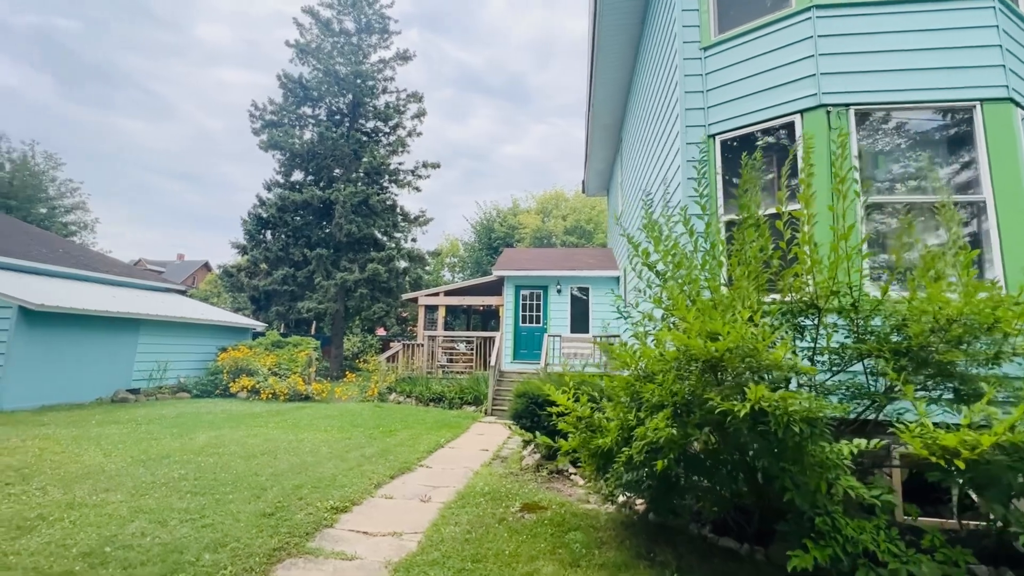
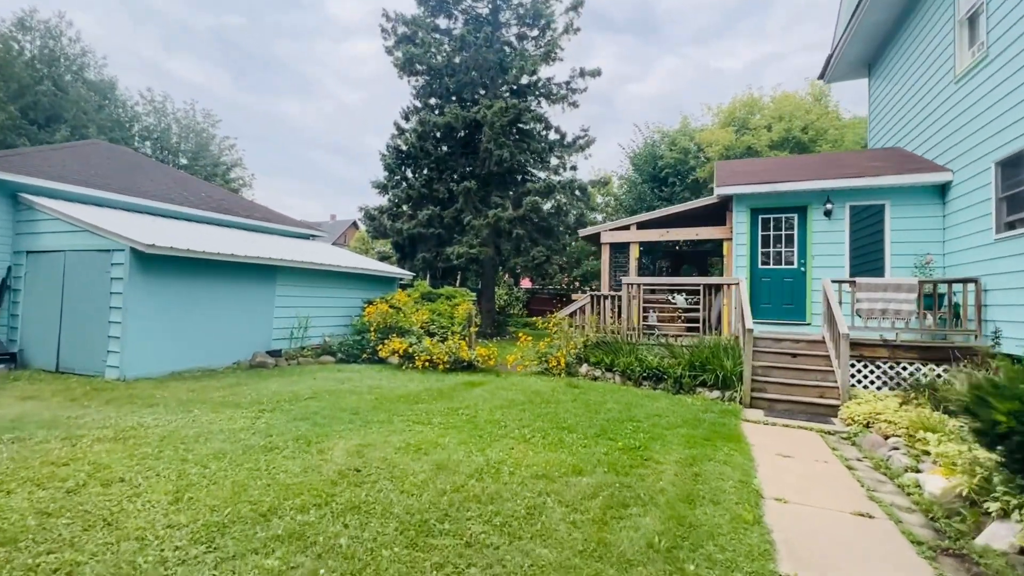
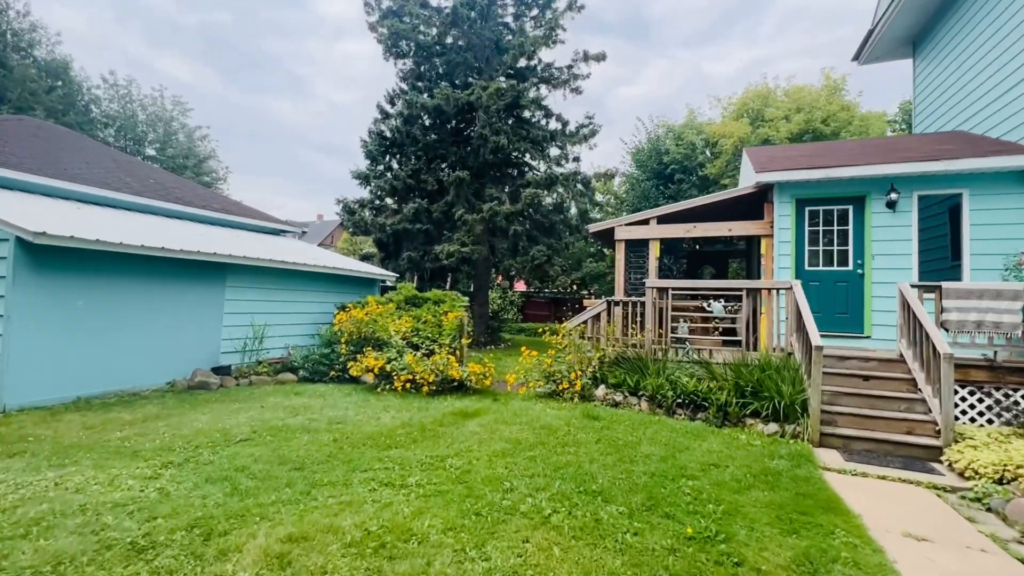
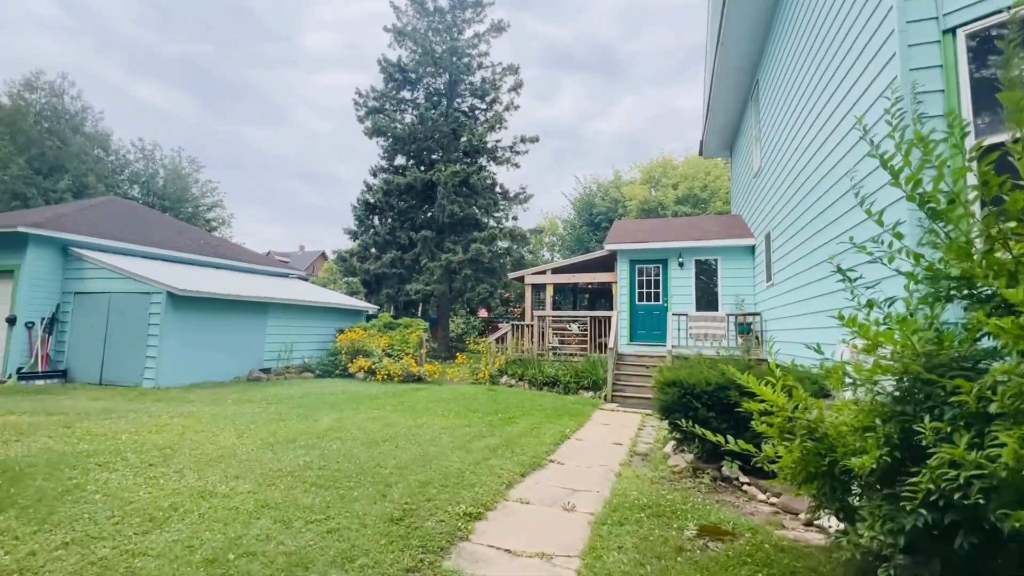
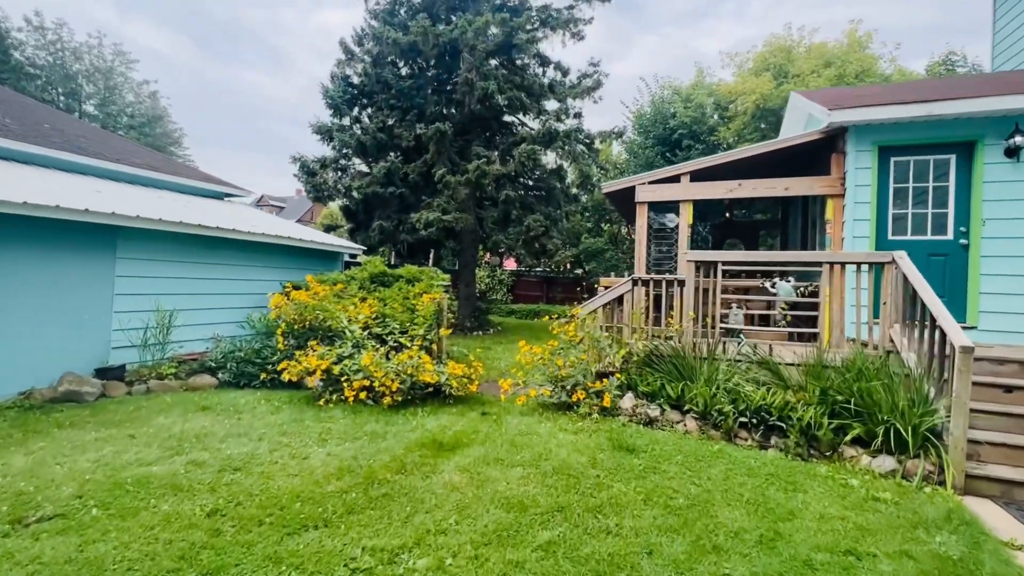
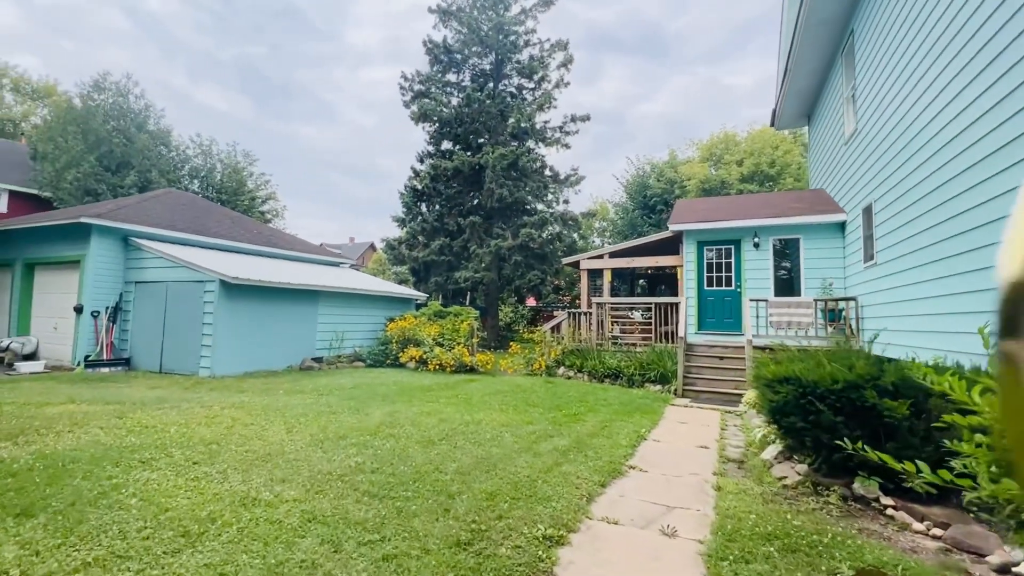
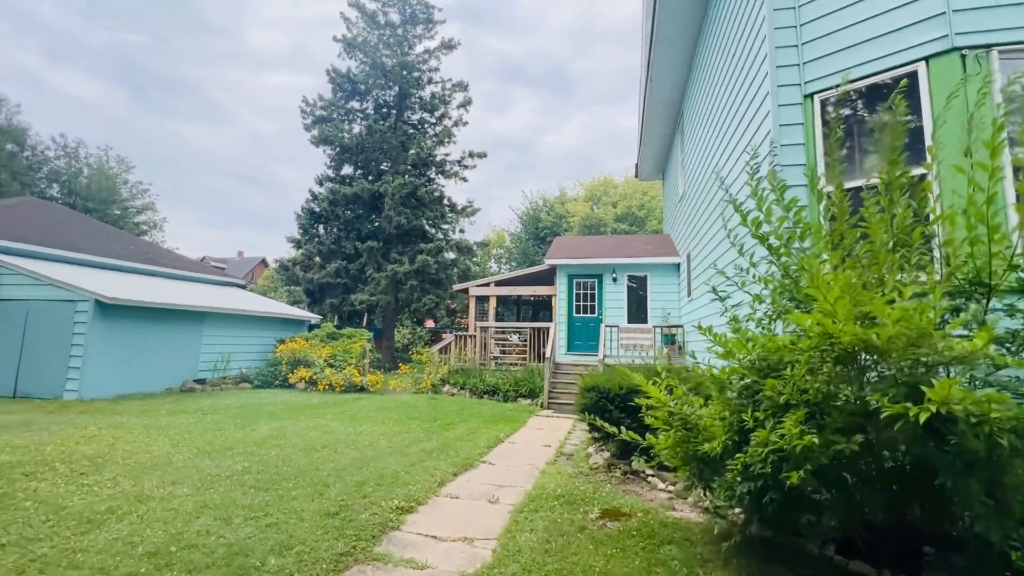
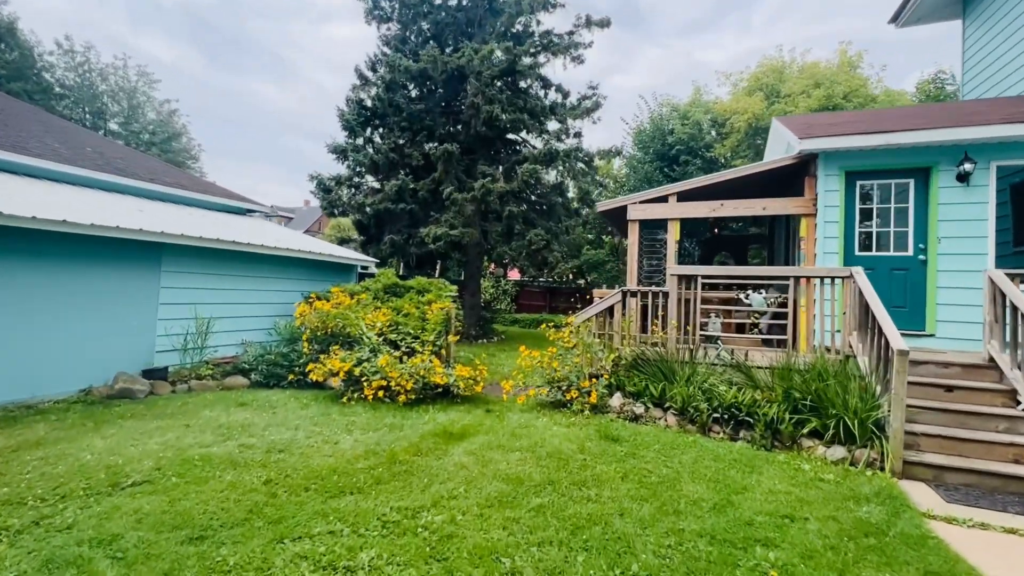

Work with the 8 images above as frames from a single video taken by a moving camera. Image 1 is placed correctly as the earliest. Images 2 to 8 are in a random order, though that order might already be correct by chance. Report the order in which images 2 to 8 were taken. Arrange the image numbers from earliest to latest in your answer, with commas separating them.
7, 4, 6, 2, 3, 8, 5
